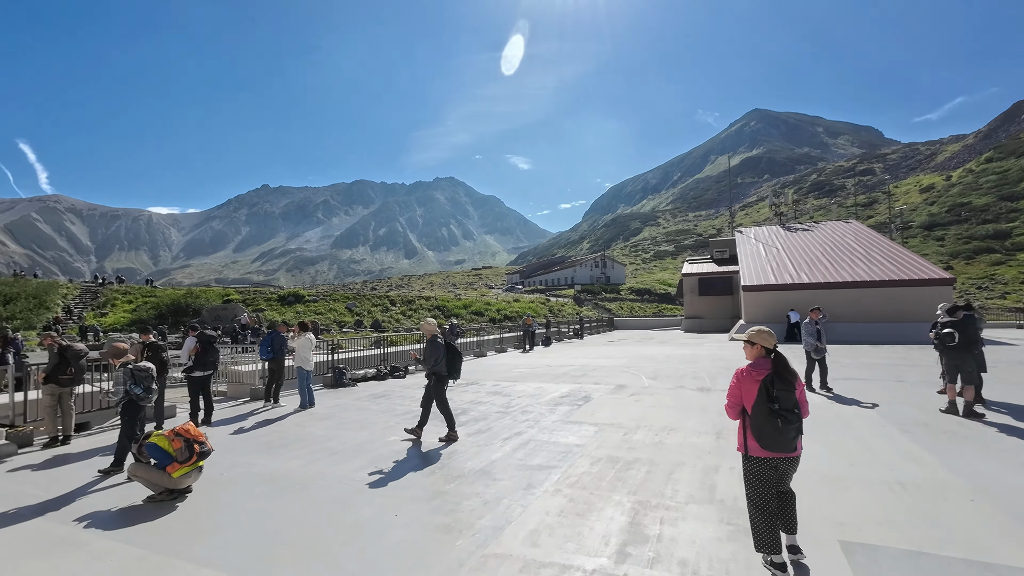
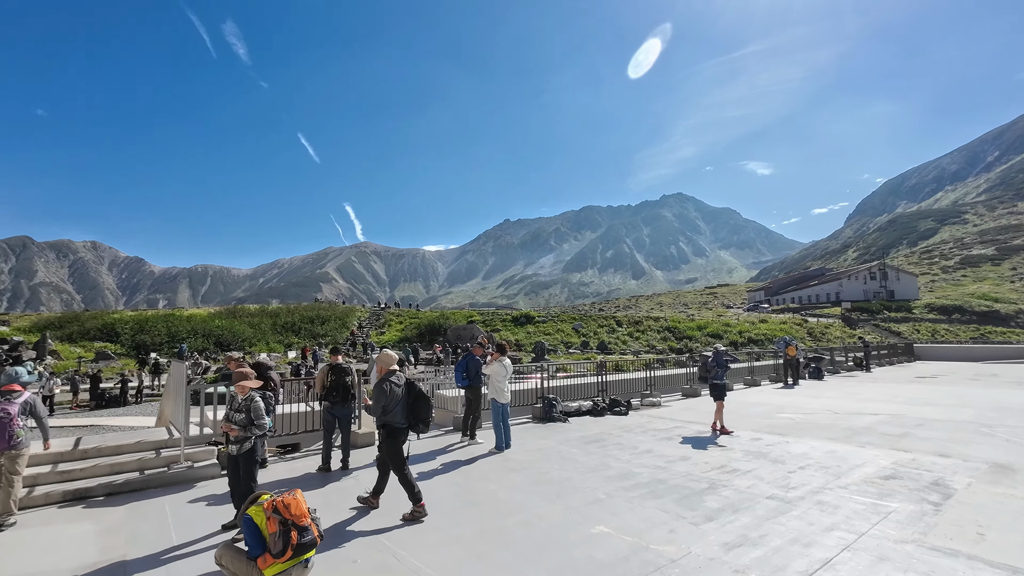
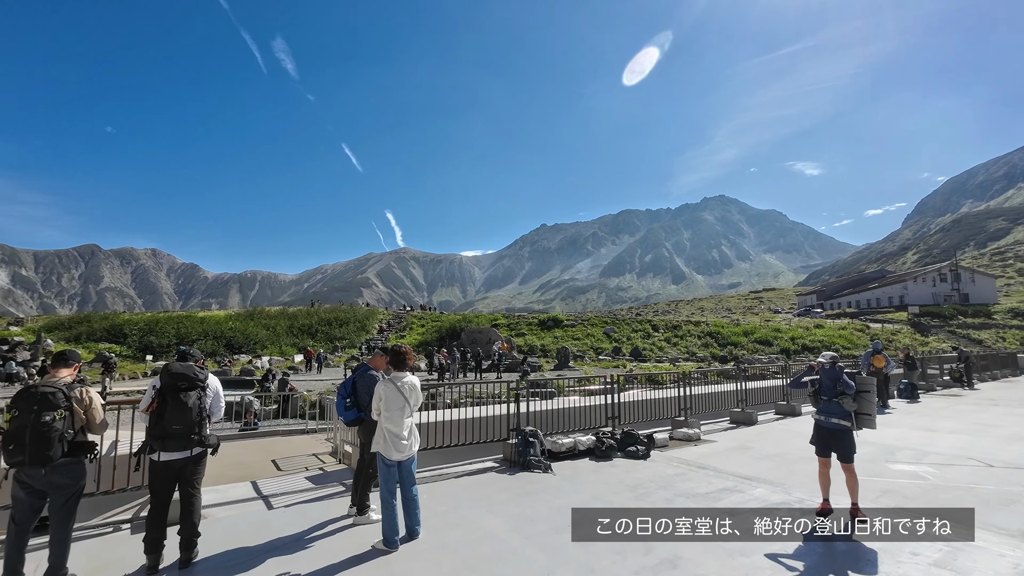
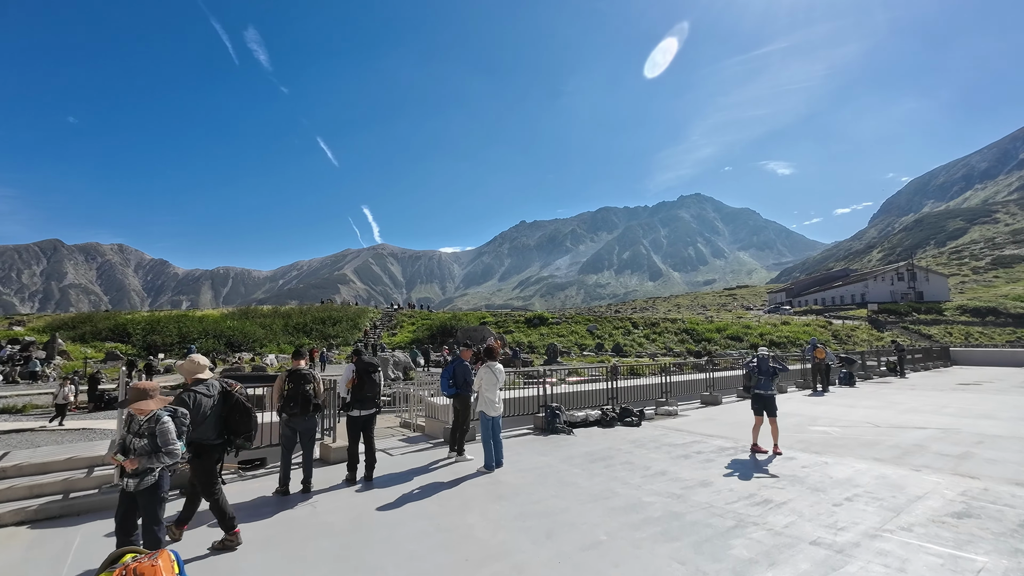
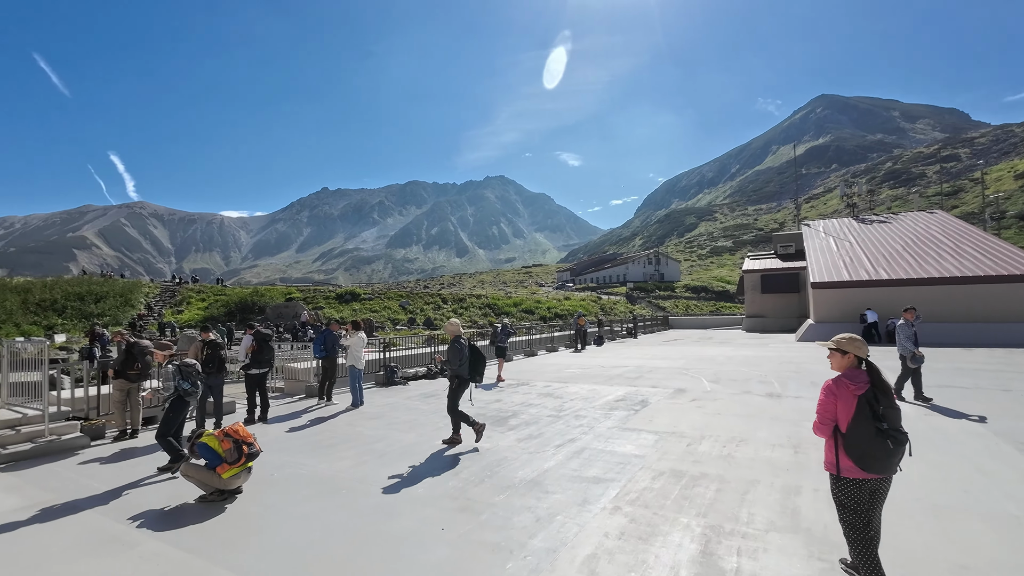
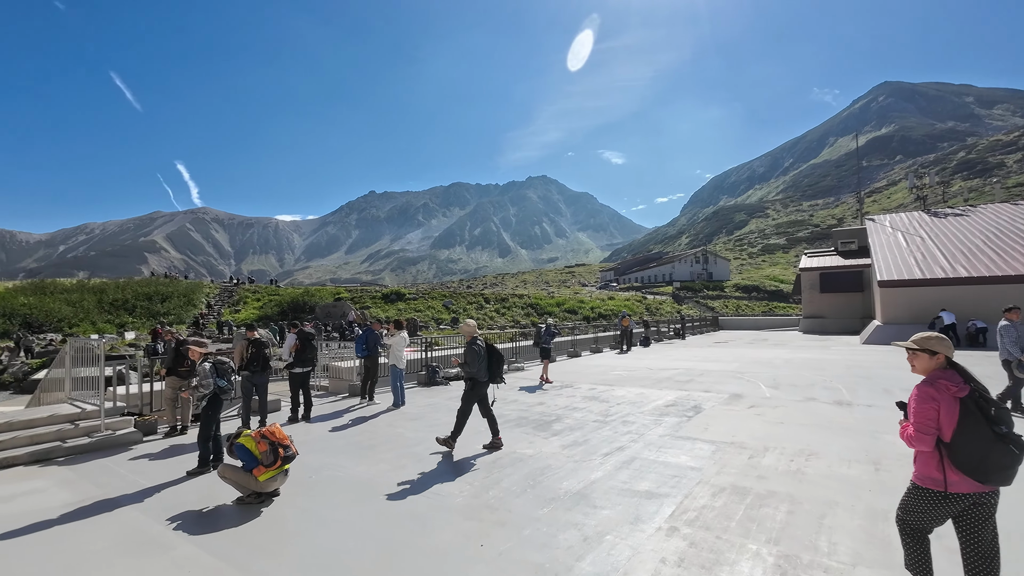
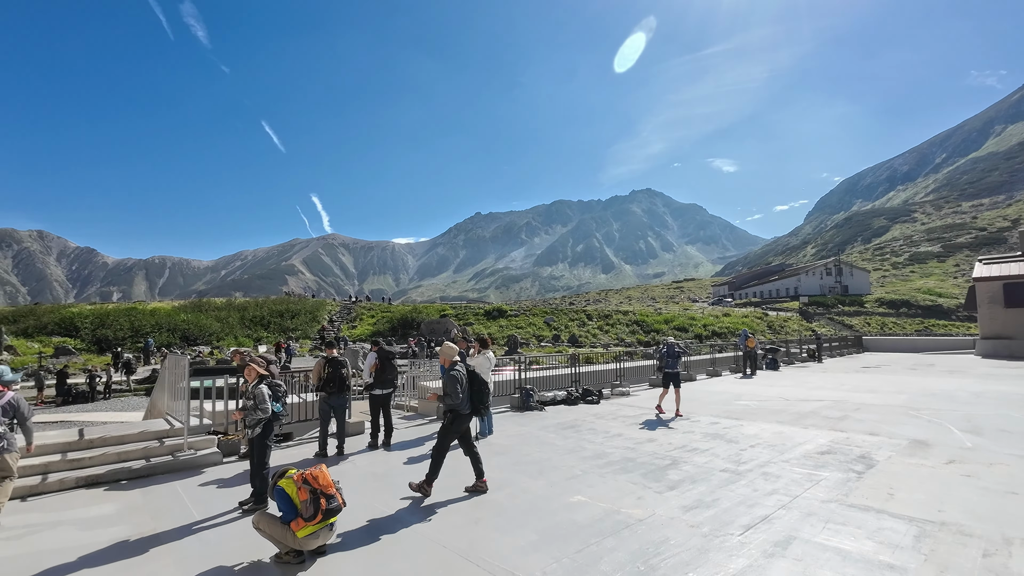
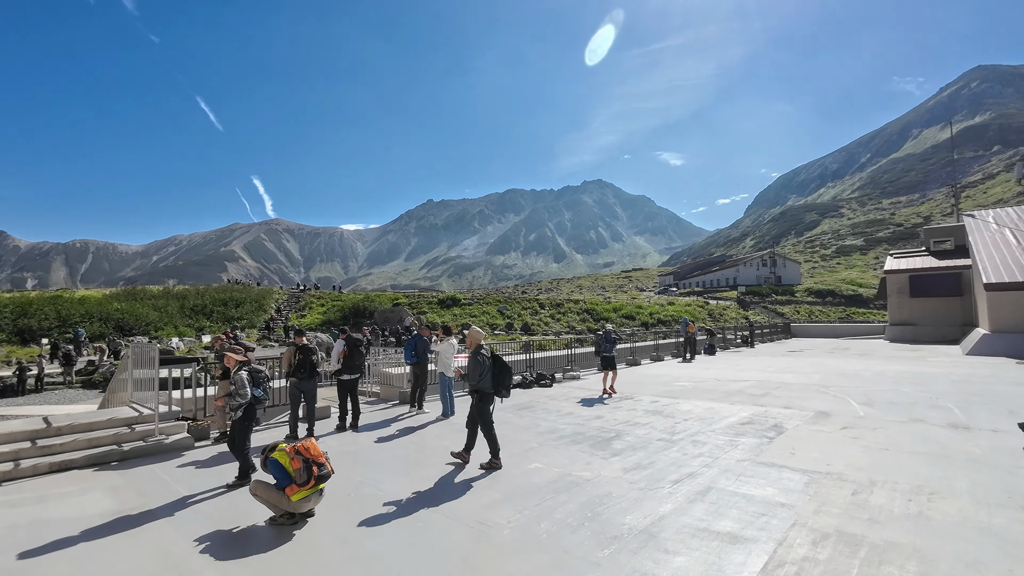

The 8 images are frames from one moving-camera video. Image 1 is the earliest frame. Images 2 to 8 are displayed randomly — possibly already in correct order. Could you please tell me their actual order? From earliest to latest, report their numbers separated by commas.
5, 6, 8, 7, 2, 4, 3
